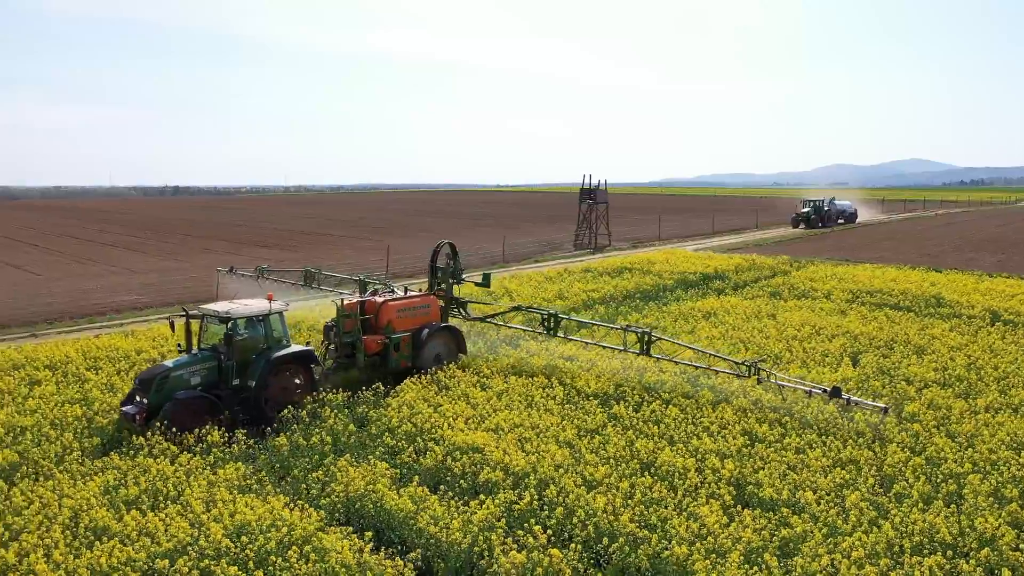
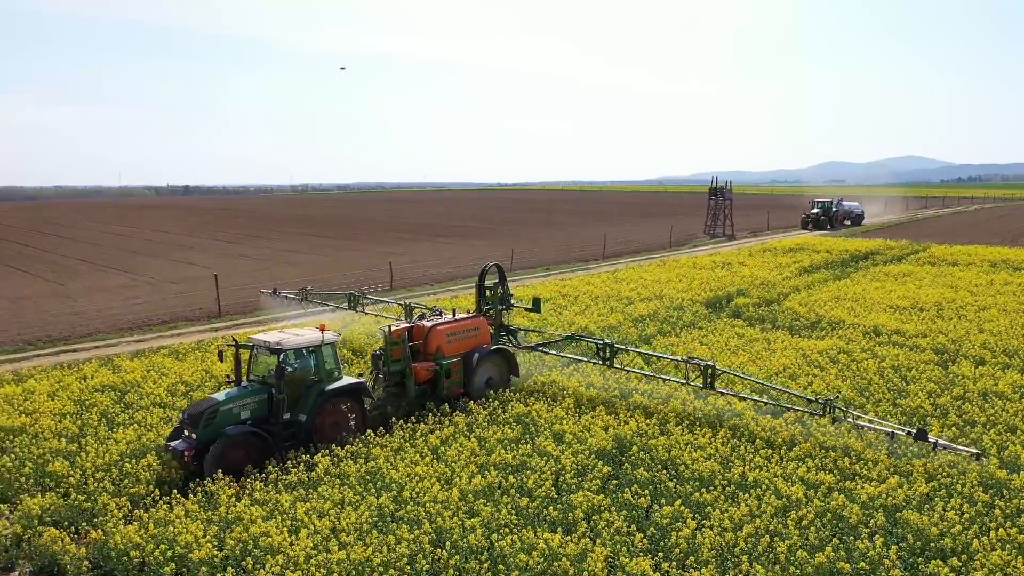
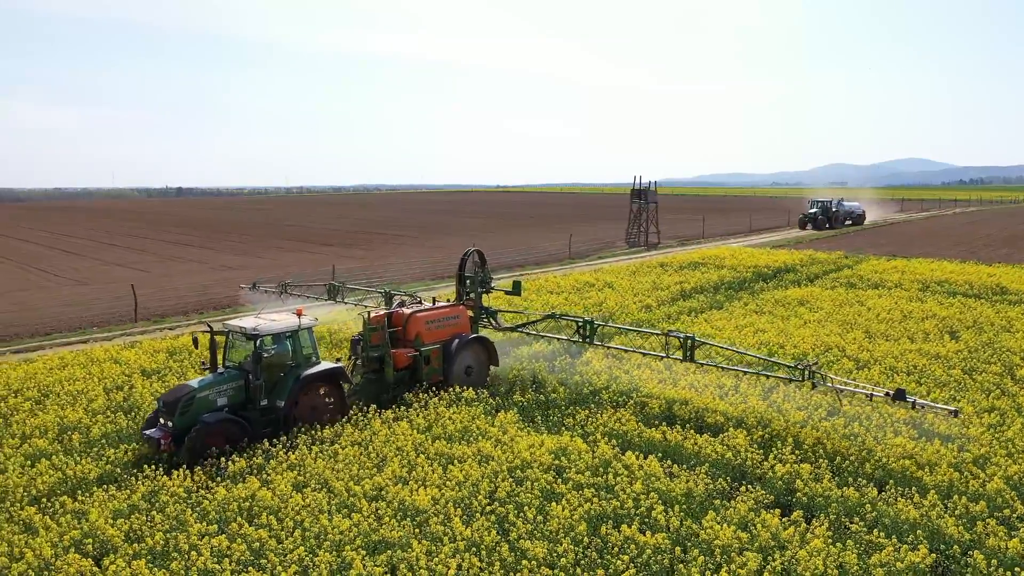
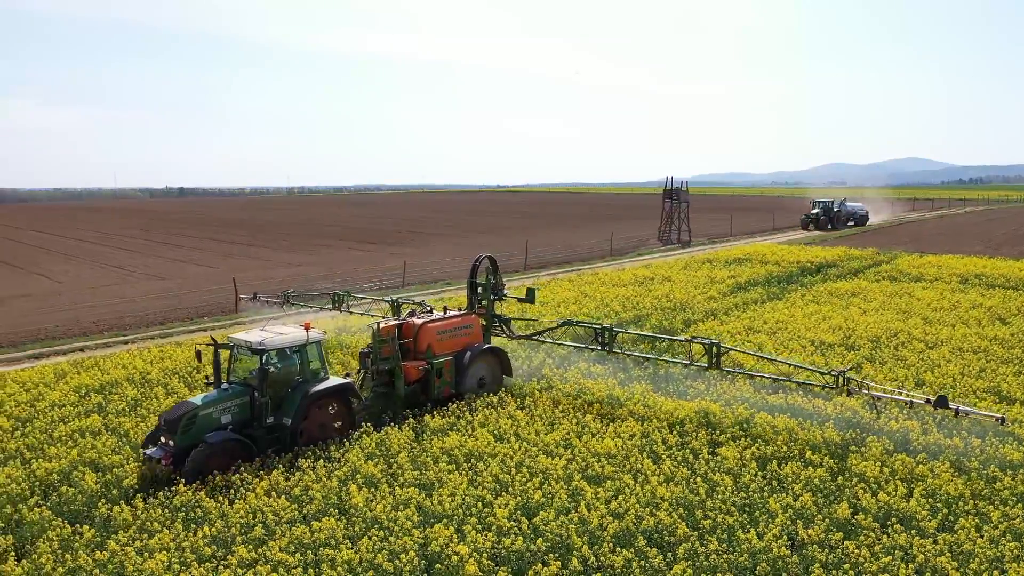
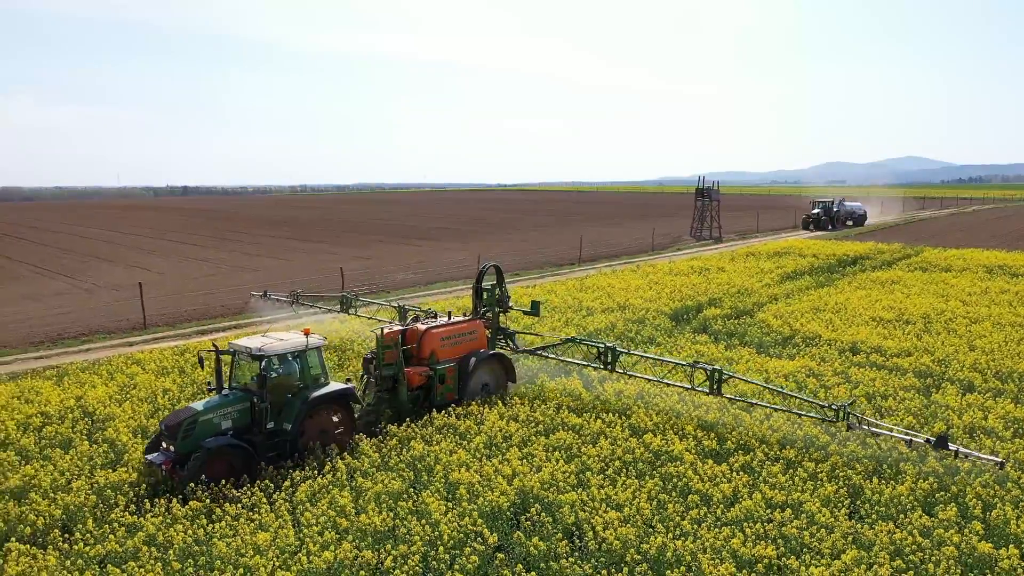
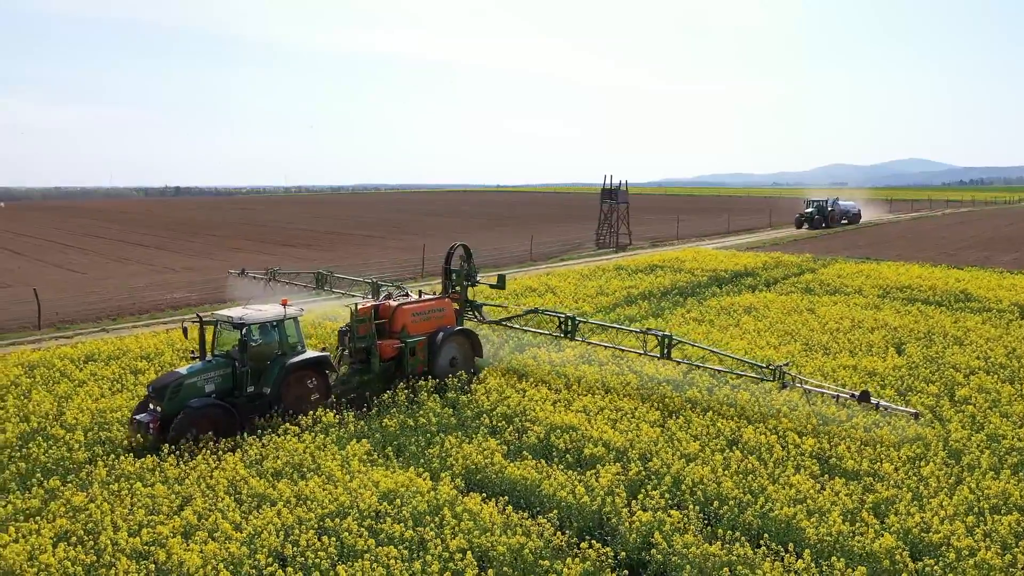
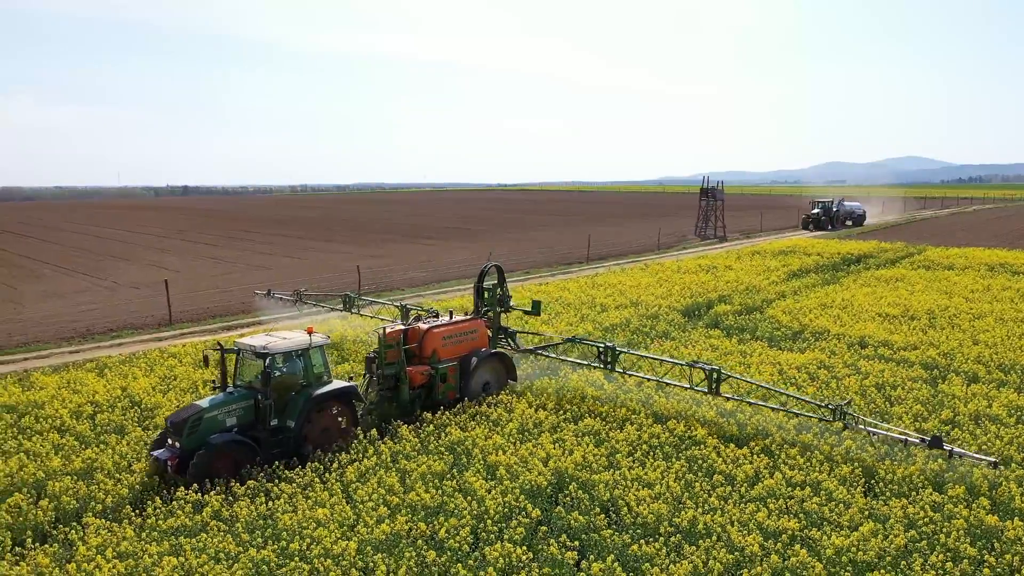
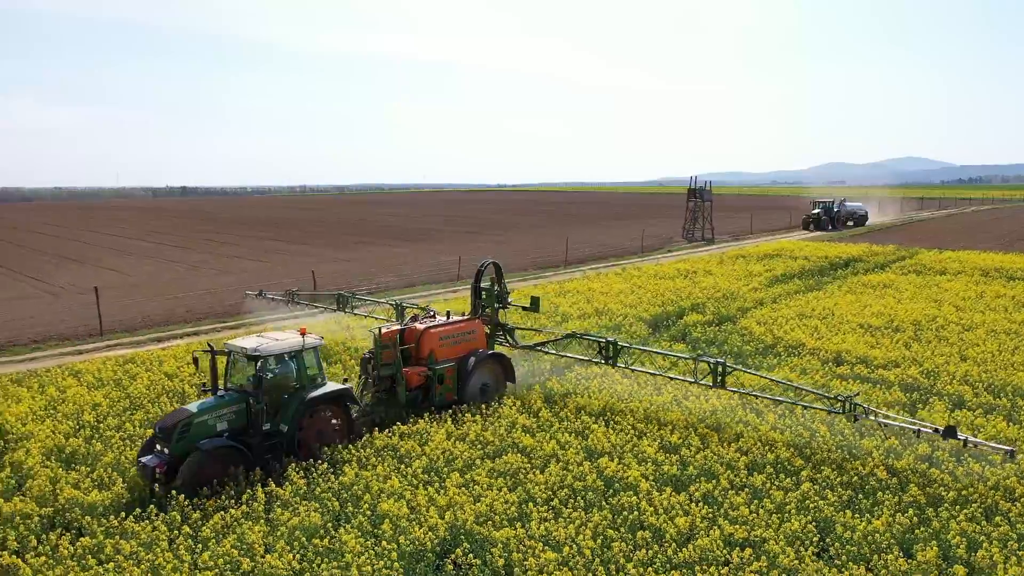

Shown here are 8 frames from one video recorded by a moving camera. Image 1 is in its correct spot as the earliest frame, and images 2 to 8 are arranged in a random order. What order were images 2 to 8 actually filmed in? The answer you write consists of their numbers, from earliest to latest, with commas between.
6, 3, 4, 8, 5, 7, 2
